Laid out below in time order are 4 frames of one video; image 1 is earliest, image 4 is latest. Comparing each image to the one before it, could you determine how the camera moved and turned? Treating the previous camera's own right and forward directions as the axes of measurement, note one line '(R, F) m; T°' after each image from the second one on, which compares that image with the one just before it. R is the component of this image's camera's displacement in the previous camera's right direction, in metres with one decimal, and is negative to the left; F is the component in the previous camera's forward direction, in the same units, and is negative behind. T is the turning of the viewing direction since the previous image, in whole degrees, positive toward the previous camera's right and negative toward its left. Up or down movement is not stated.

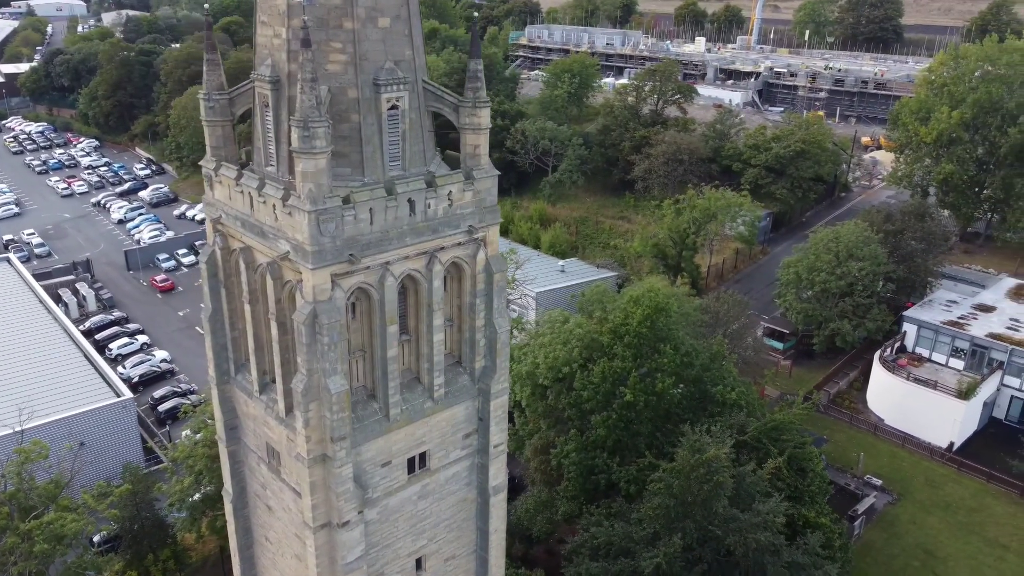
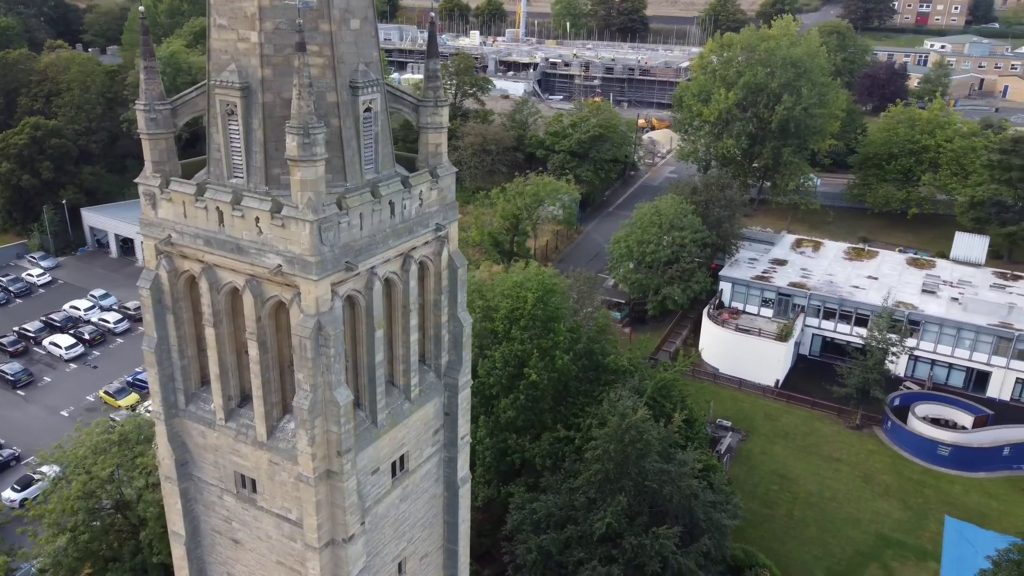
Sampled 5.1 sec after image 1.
(-5.2, +0.1) m; +17°
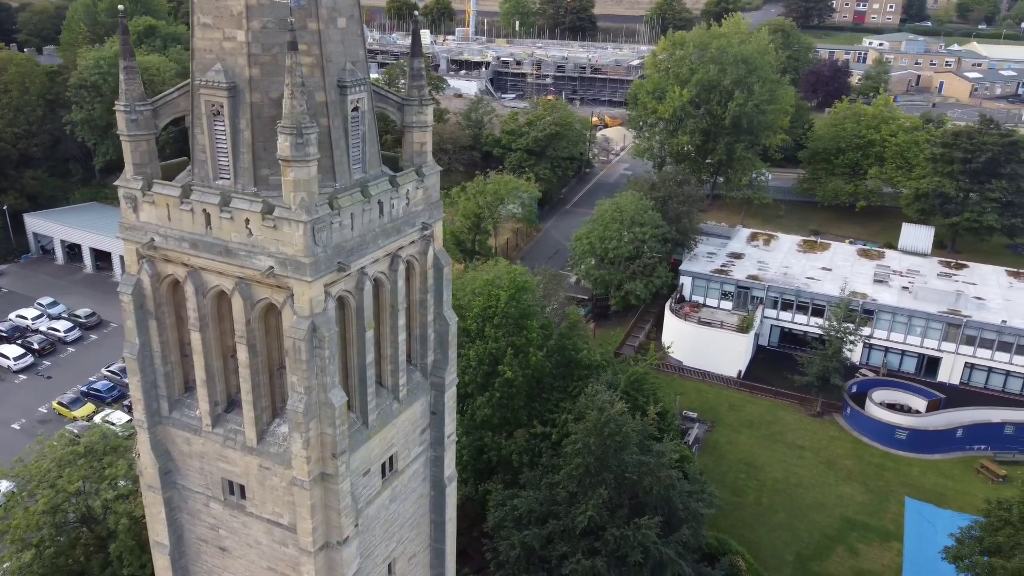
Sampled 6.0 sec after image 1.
(-1.0, -0.1) m; +4°
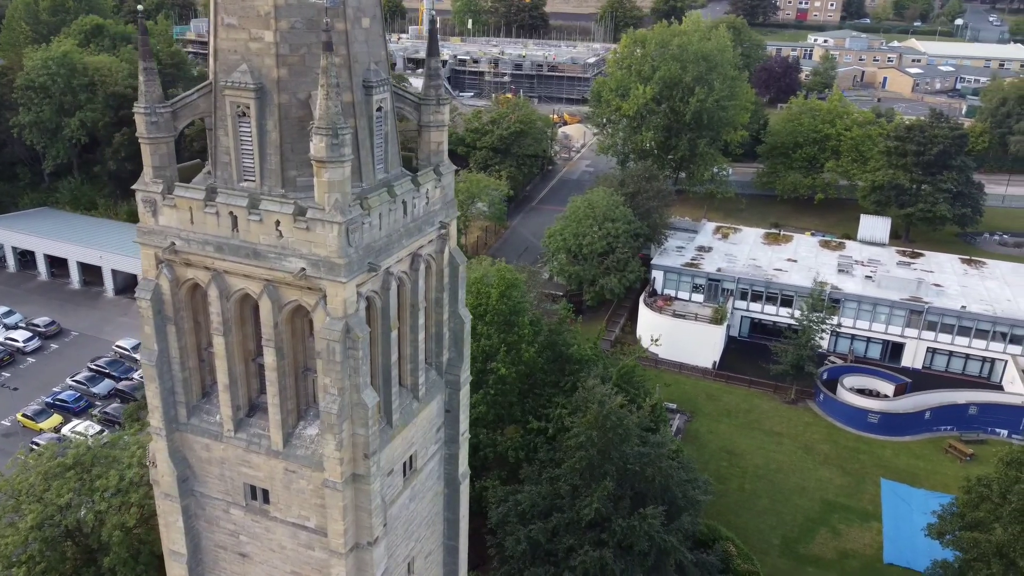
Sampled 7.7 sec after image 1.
(-1.8, -0.2) m; +4°
